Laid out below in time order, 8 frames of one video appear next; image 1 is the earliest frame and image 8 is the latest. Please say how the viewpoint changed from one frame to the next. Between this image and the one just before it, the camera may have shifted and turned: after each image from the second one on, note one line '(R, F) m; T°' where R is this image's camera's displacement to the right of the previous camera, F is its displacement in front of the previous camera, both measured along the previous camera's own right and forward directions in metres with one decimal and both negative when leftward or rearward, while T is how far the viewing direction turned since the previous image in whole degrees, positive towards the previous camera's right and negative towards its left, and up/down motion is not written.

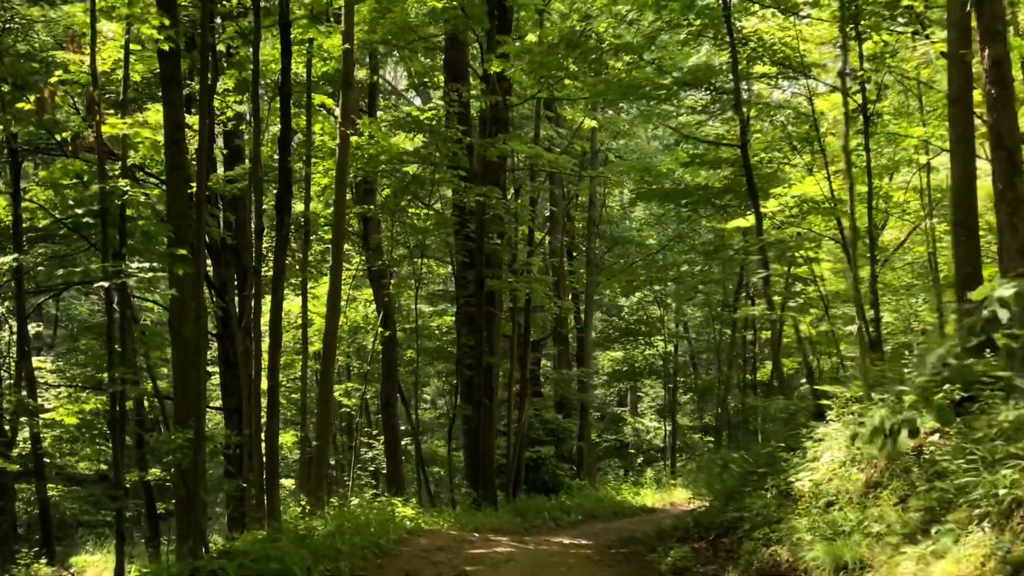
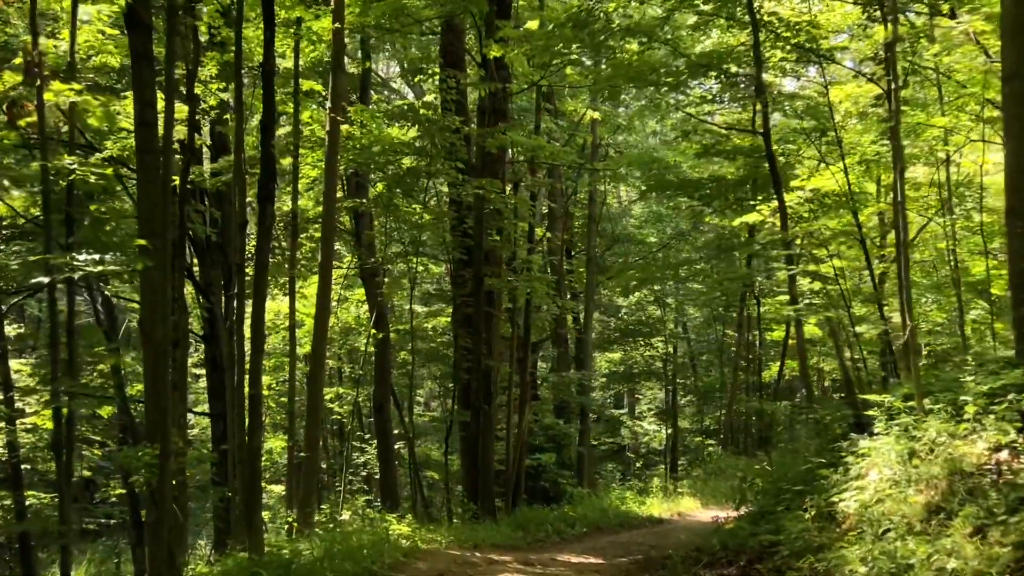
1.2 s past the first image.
(-0.1, +0.6) m; +1°
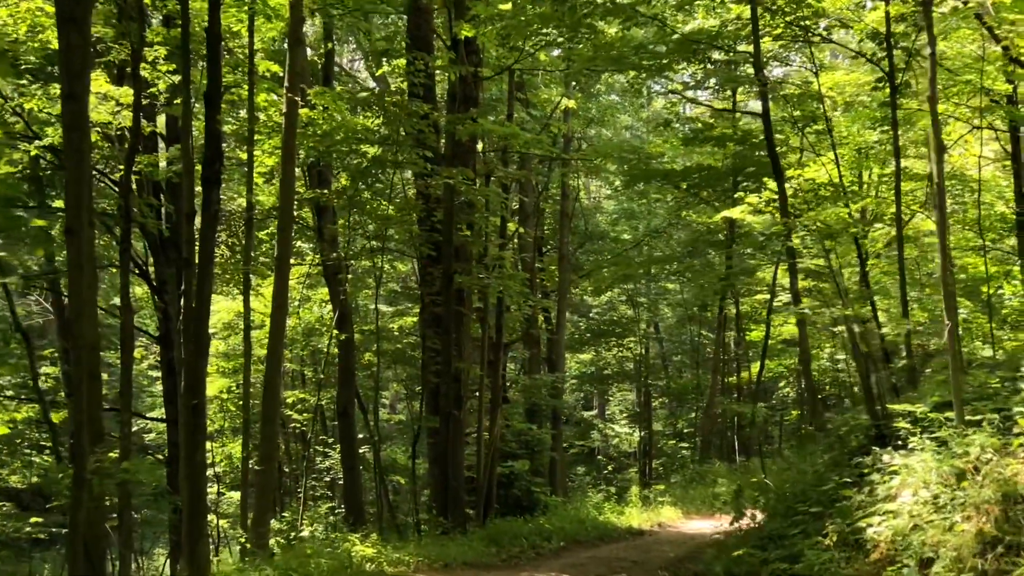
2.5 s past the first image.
(-0.1, +0.7) m; +3°
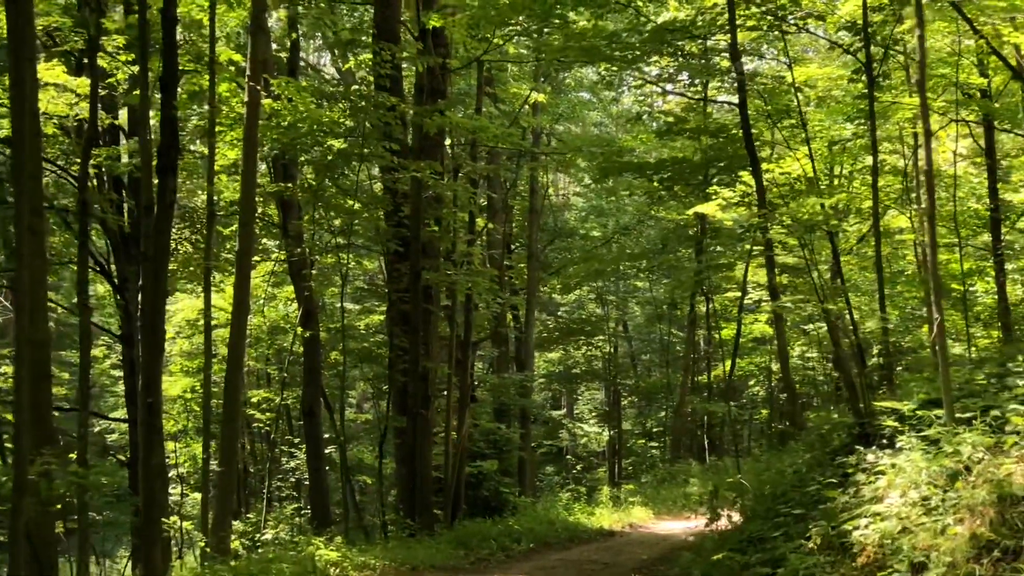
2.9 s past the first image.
(0.0, +0.3) m; +2°
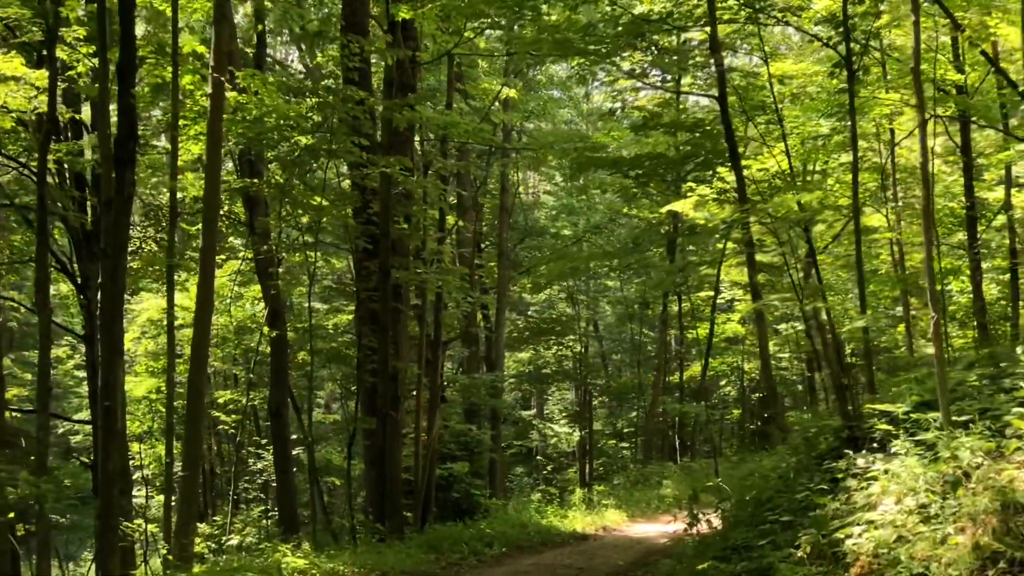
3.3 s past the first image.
(0.0, +0.3) m; +2°
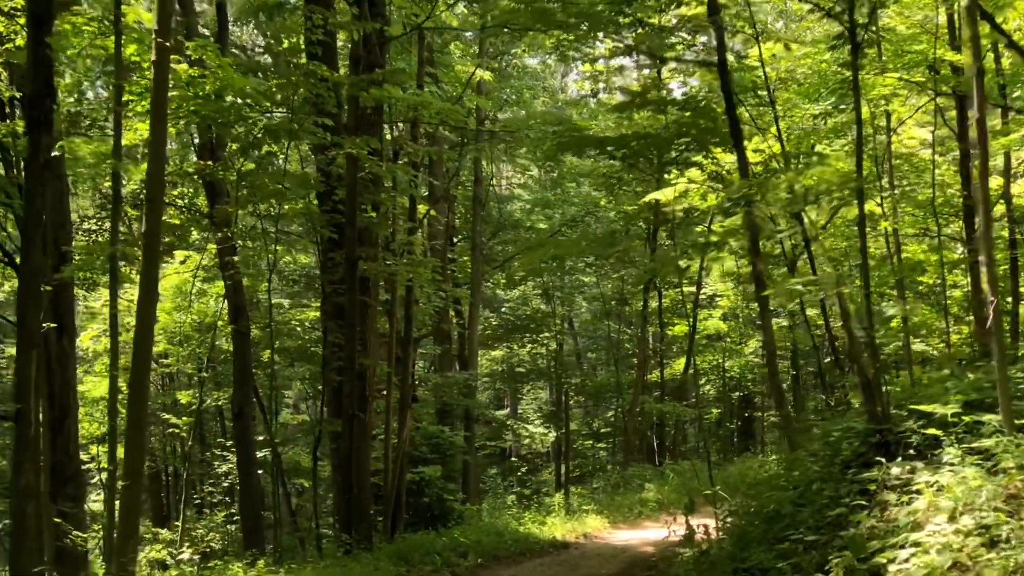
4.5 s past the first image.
(0.0, +0.7) m; +2°
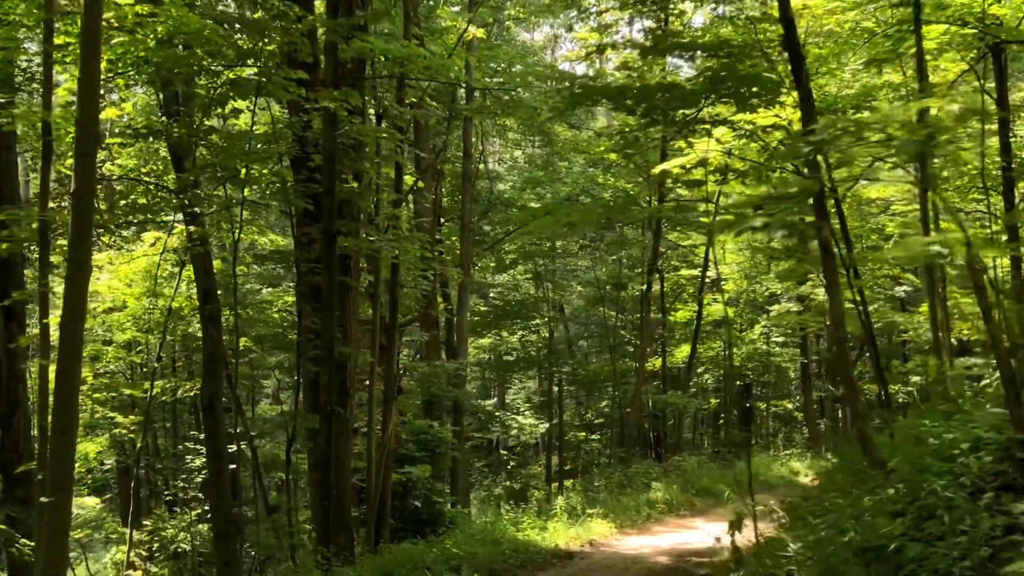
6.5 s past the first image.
(-0.2, +1.1) m; +1°
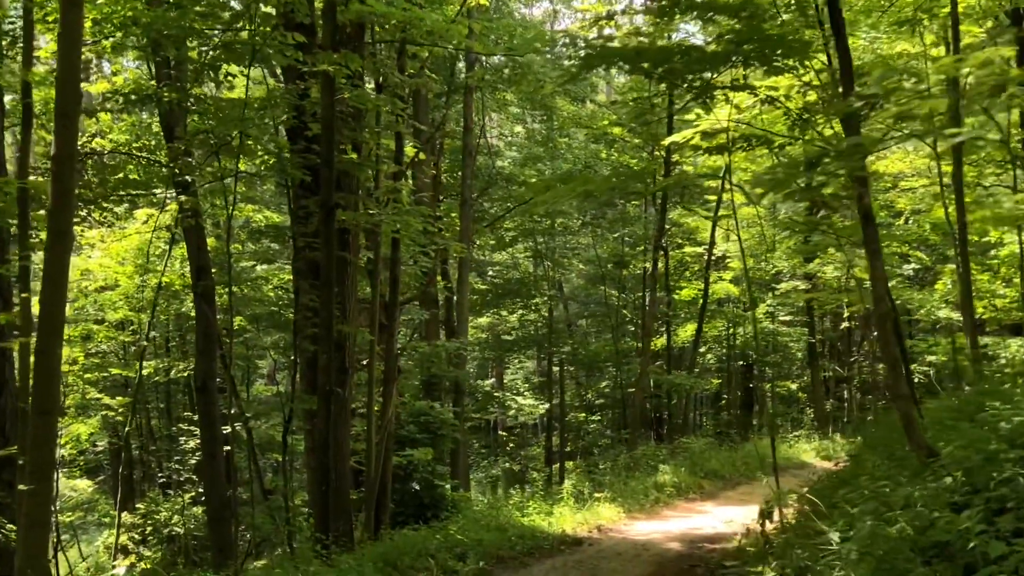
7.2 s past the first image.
(-0.1, +0.4) m; 0°
